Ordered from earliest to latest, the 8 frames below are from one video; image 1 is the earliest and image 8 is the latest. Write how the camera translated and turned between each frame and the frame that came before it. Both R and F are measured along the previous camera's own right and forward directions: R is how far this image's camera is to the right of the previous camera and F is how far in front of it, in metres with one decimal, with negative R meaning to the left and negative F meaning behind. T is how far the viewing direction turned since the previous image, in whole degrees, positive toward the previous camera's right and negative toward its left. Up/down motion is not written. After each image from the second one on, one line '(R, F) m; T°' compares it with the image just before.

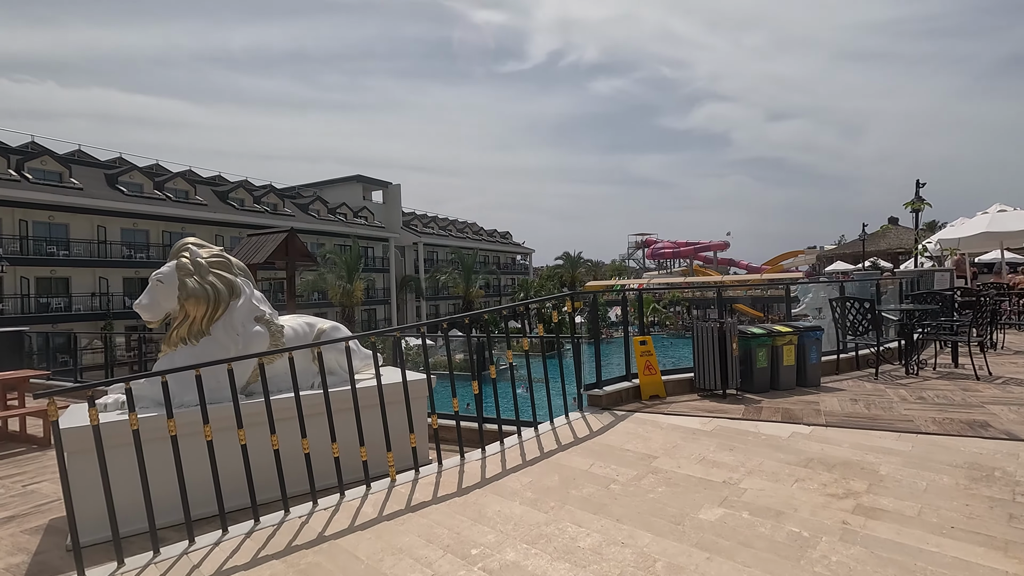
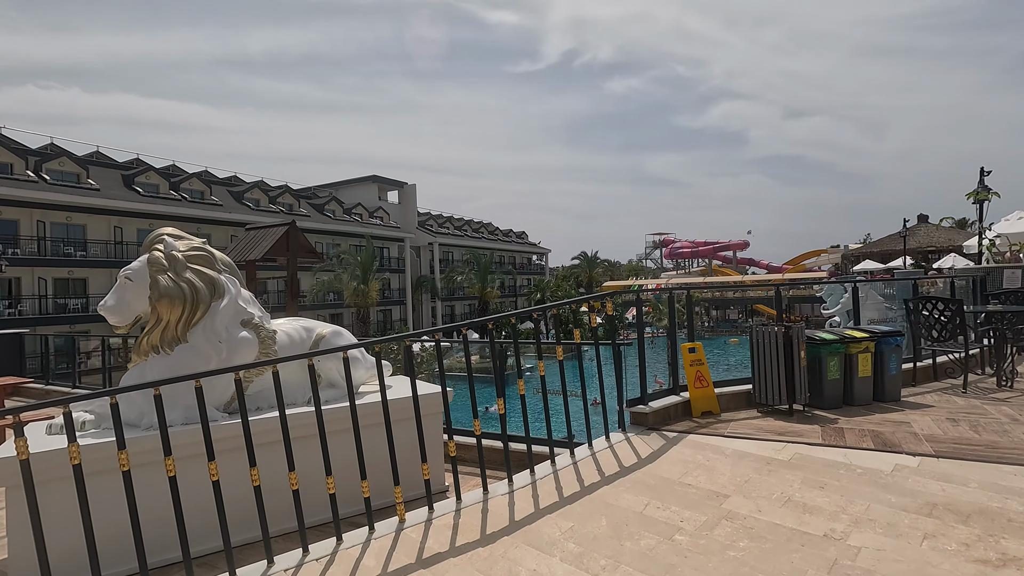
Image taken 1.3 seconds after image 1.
(-0.1, +0.9) m; -2°
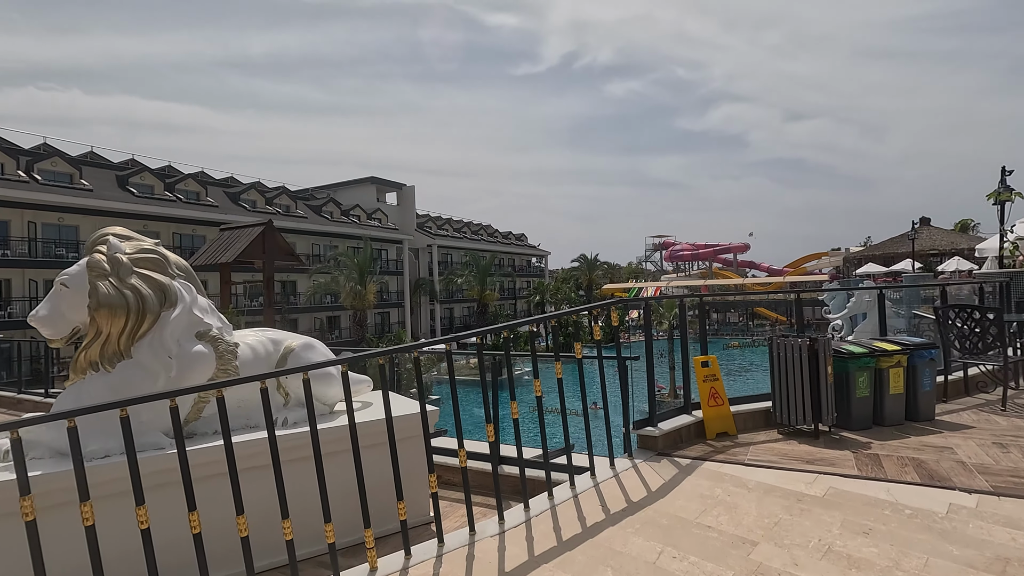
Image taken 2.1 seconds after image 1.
(+0.1, +0.6) m; 0°
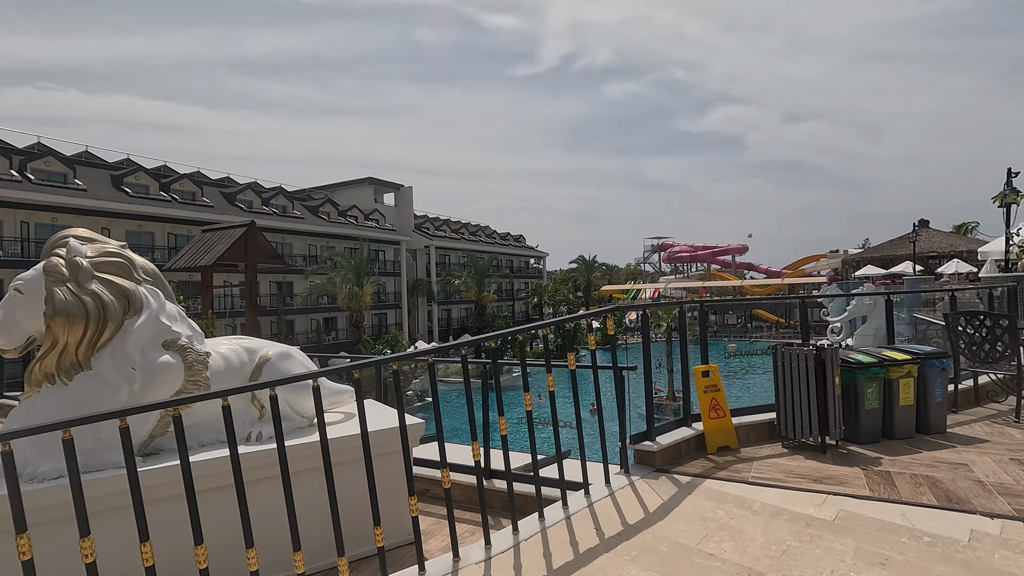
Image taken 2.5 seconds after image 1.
(+0.1, +0.3) m; 0°
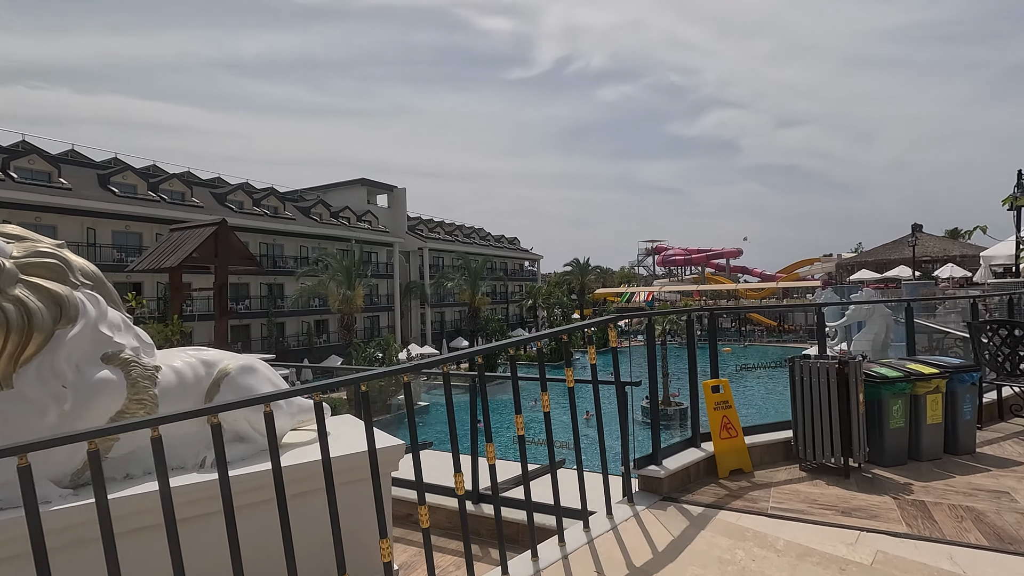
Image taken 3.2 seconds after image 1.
(0.0, +0.5) m; +1°
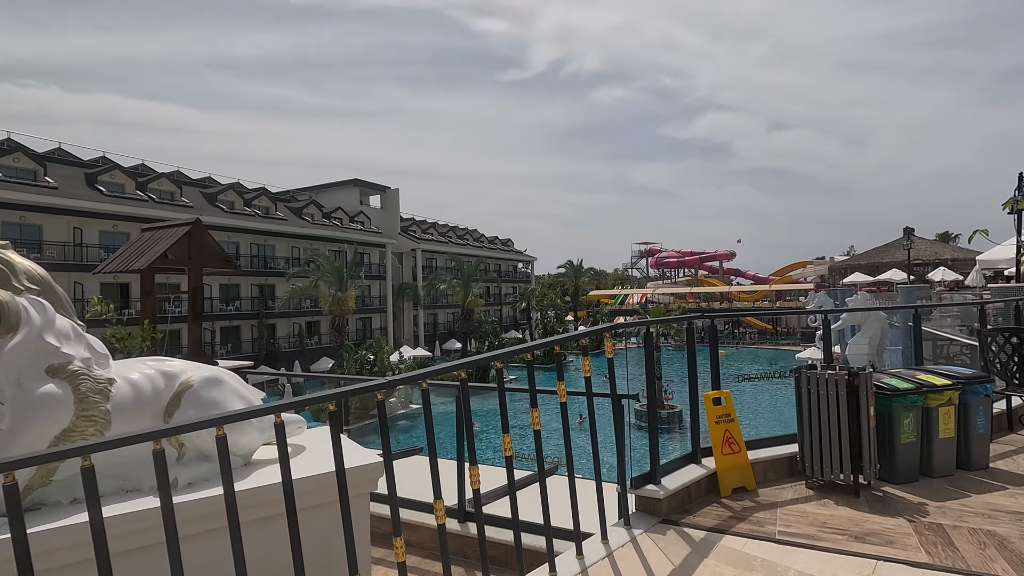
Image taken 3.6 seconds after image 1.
(0.0, +0.3) m; +1°
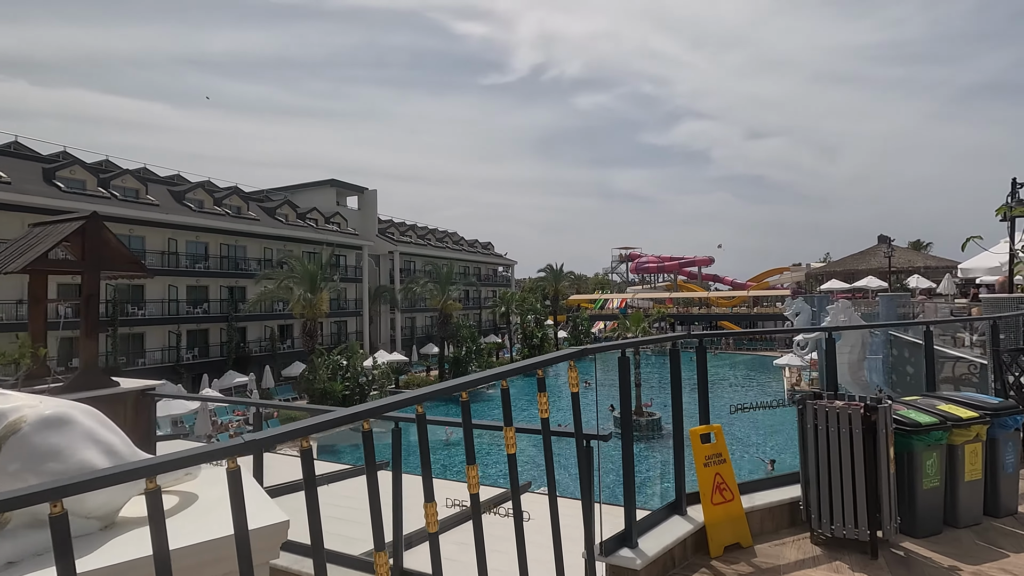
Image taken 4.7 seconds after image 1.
(+0.2, +0.8) m; +2°
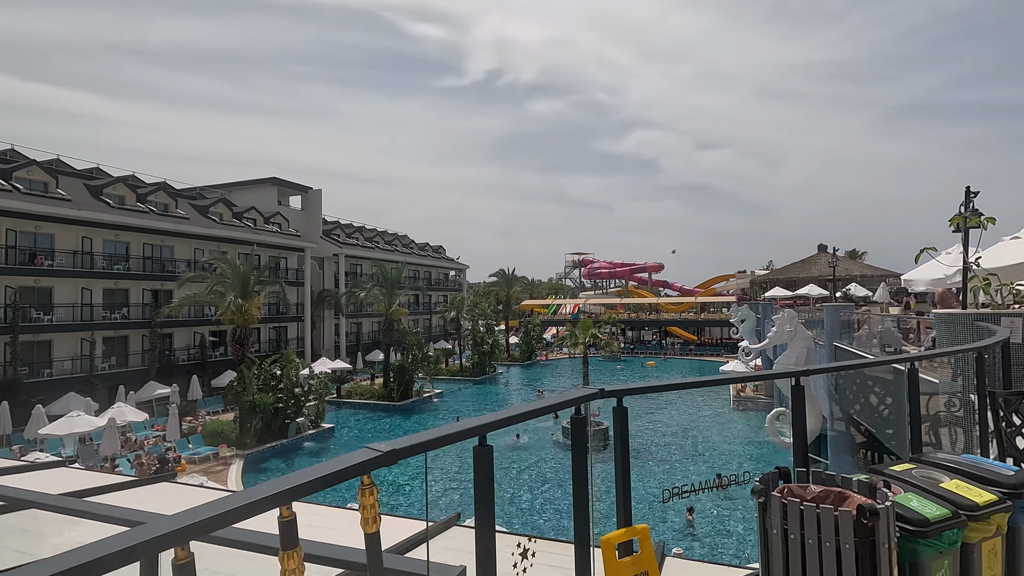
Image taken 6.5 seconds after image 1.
(+0.6, +1.2) m; +5°
